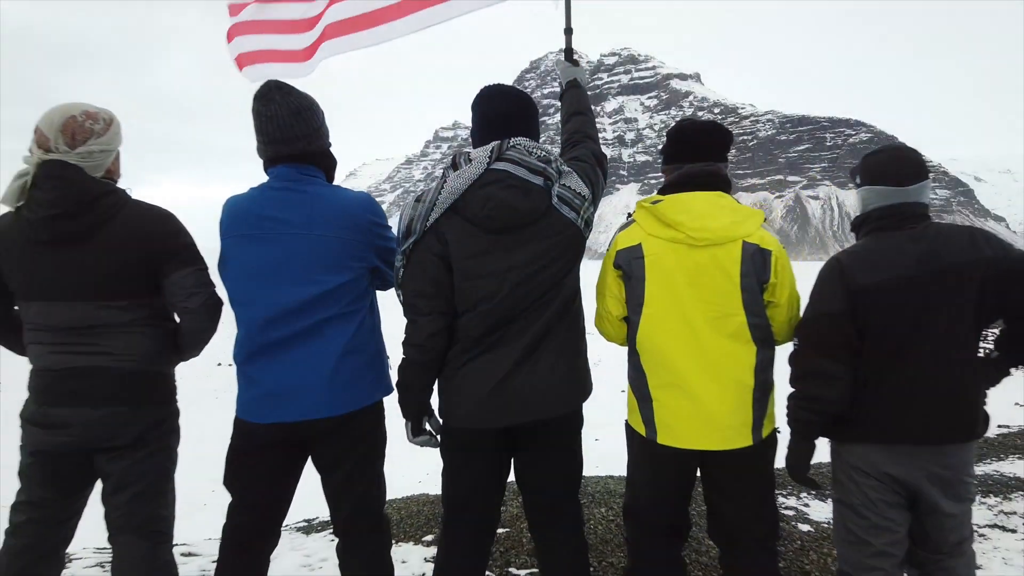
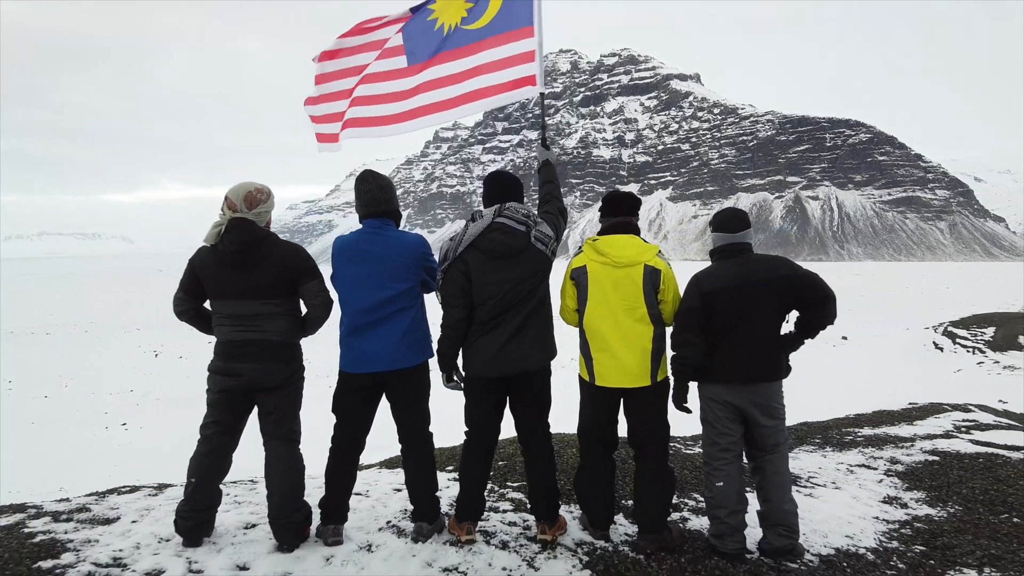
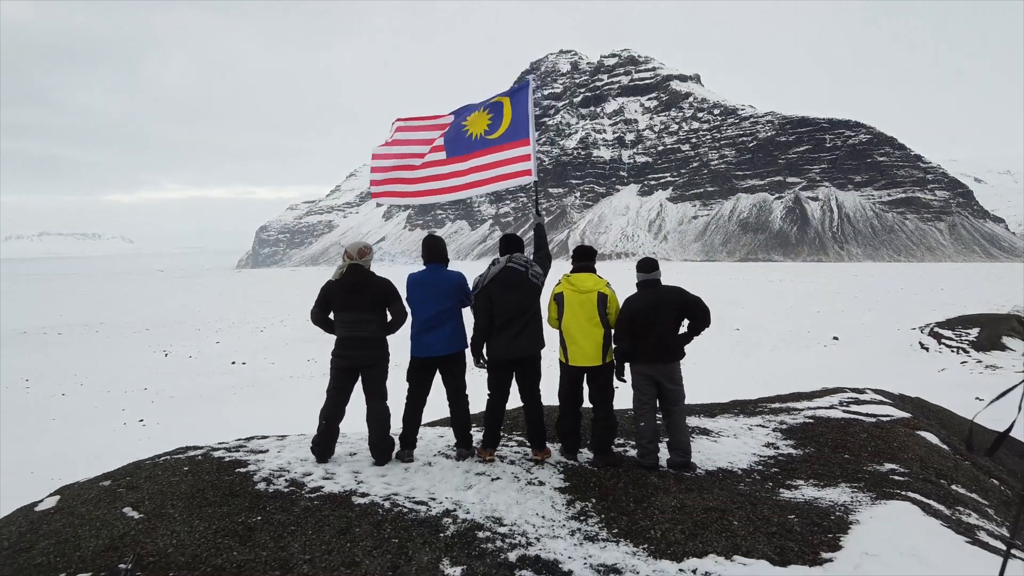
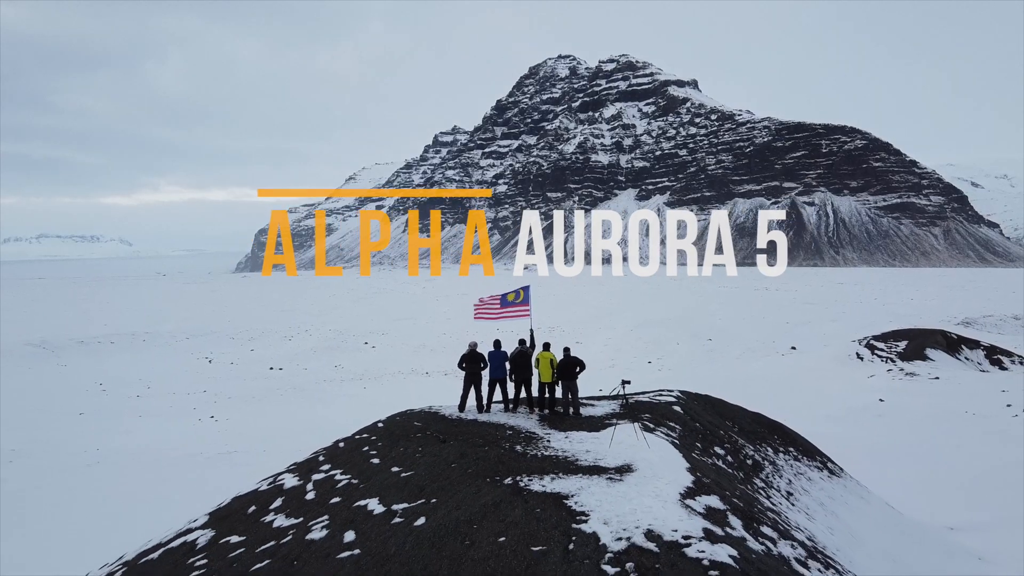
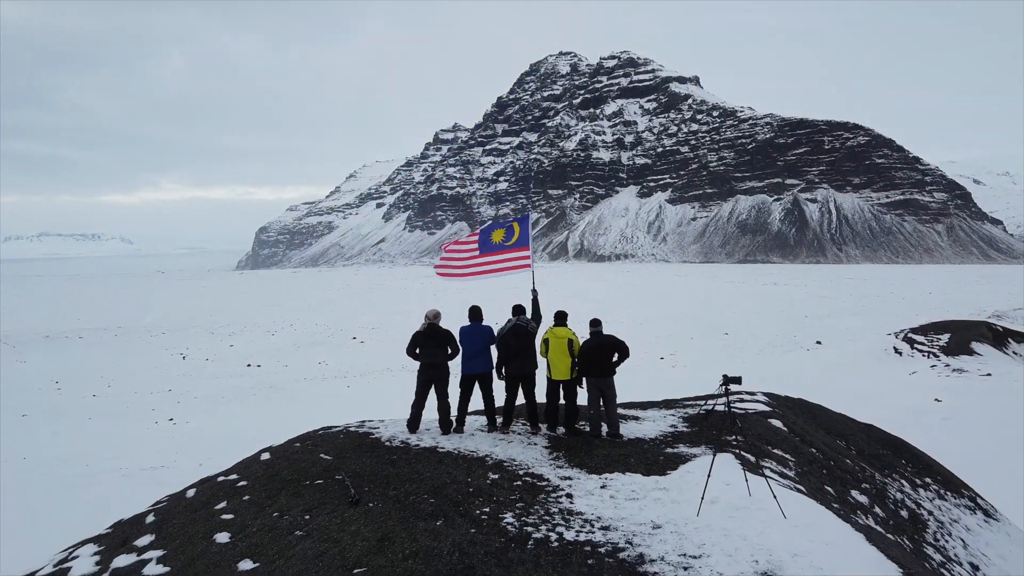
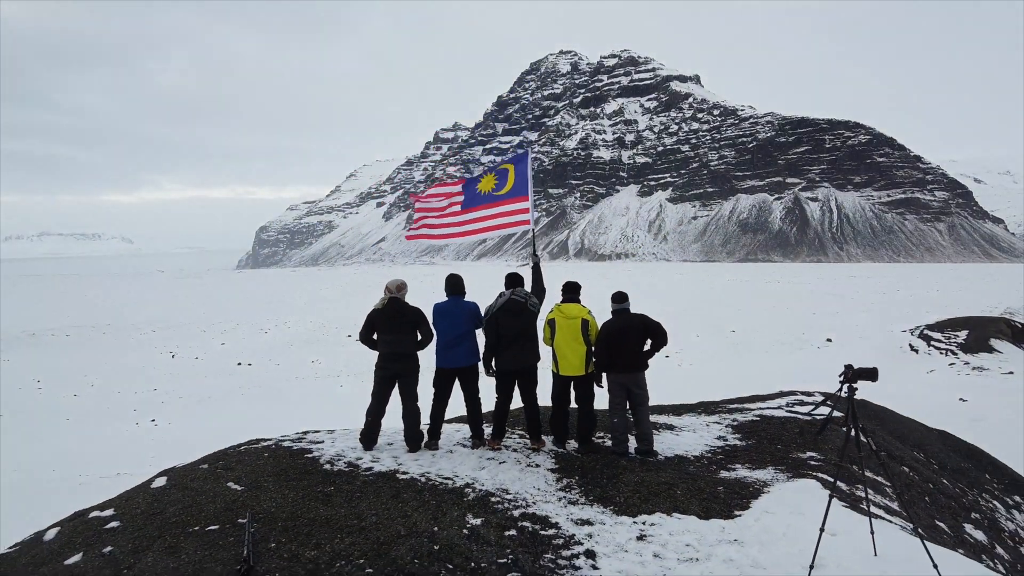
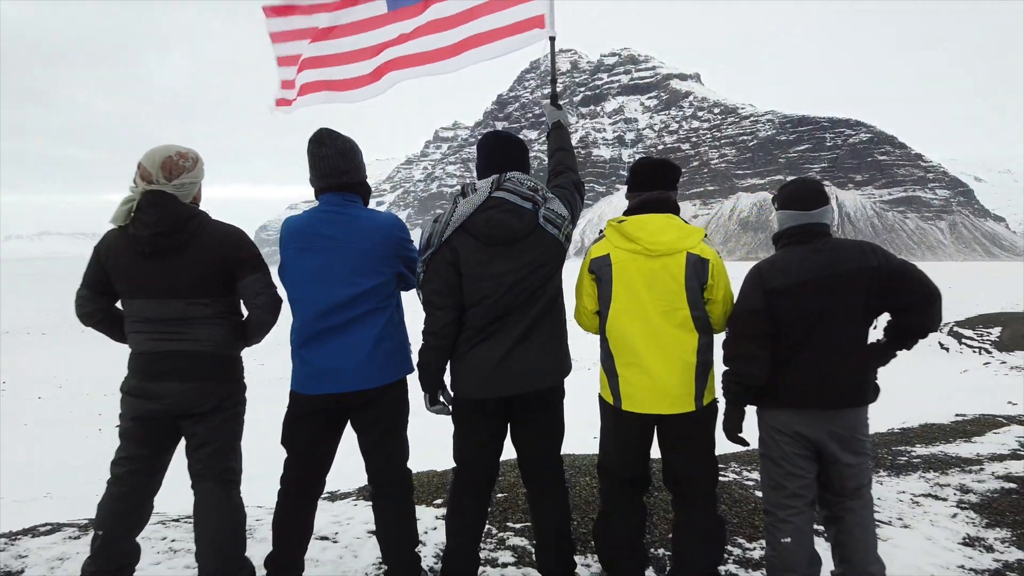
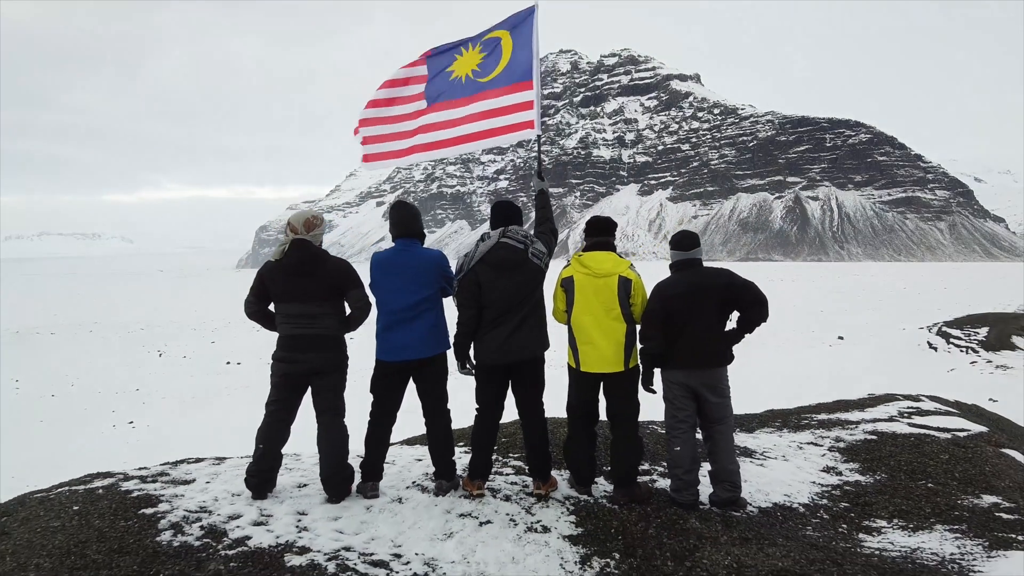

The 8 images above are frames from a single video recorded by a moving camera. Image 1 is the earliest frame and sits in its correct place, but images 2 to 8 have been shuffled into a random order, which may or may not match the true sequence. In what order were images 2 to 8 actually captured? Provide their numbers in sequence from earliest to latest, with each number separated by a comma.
7, 2, 8, 3, 6, 5, 4
